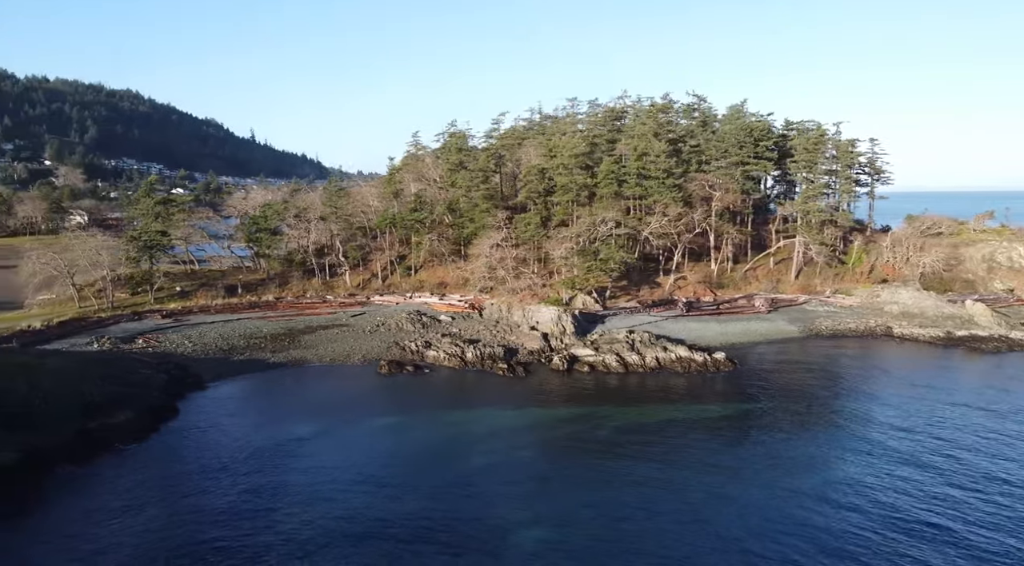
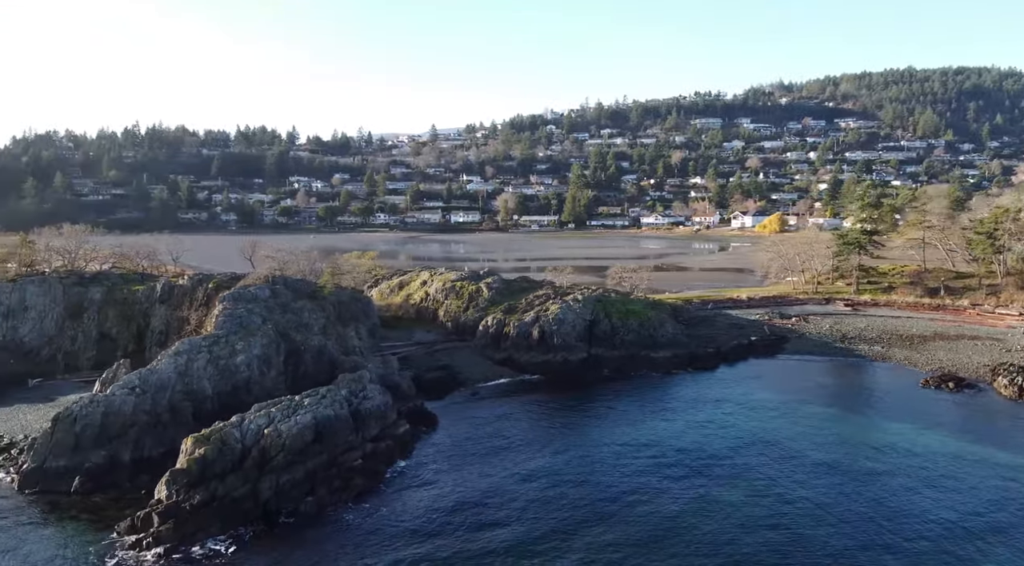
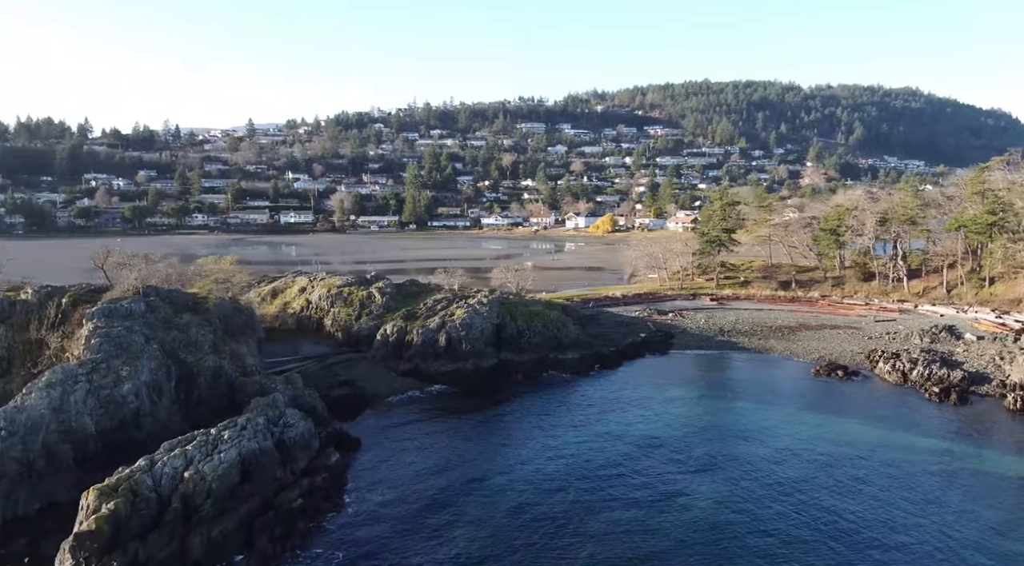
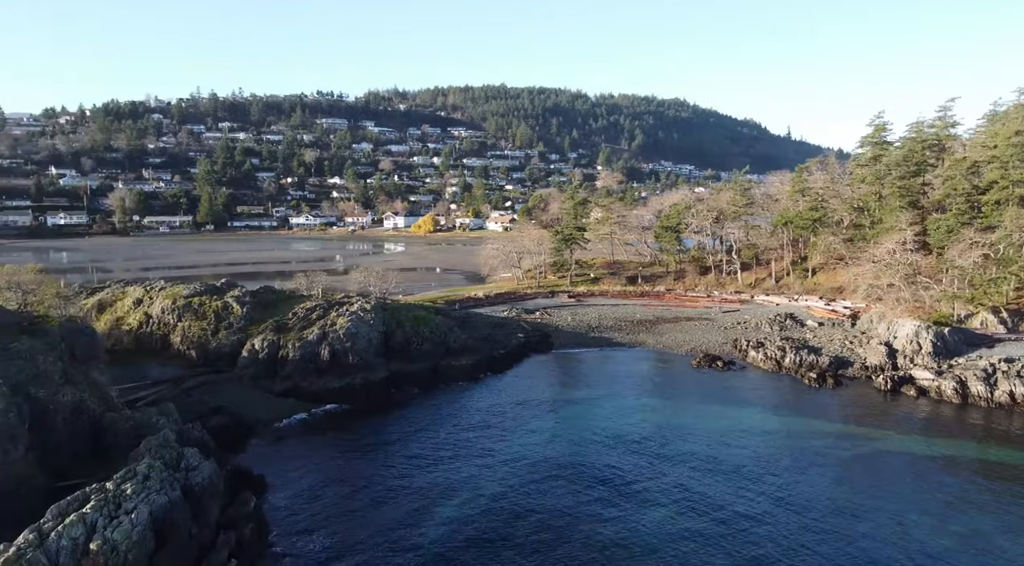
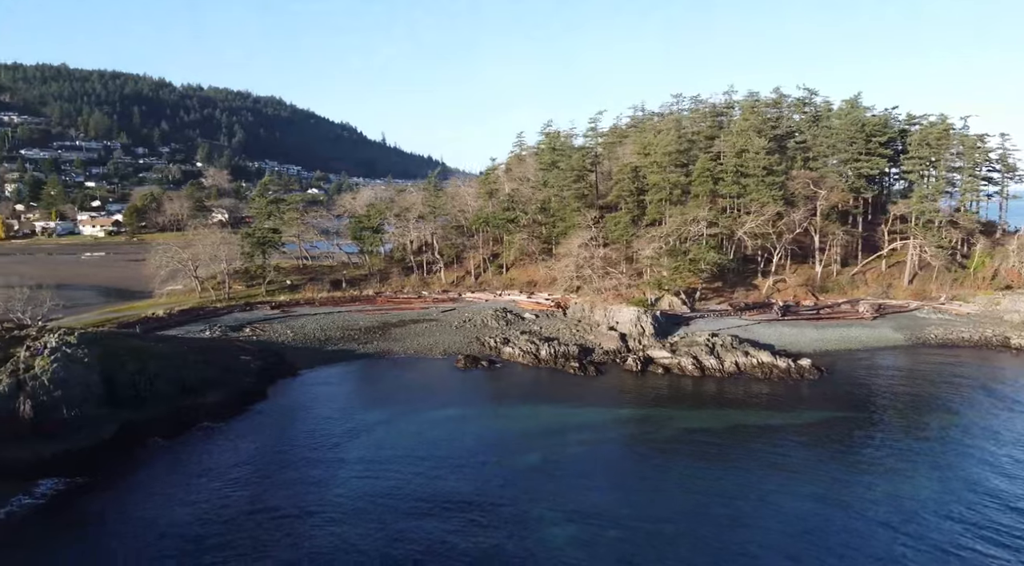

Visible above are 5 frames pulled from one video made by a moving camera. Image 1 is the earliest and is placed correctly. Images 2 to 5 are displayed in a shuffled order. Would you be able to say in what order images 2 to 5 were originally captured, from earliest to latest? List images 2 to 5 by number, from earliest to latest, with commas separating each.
5, 4, 3, 2
